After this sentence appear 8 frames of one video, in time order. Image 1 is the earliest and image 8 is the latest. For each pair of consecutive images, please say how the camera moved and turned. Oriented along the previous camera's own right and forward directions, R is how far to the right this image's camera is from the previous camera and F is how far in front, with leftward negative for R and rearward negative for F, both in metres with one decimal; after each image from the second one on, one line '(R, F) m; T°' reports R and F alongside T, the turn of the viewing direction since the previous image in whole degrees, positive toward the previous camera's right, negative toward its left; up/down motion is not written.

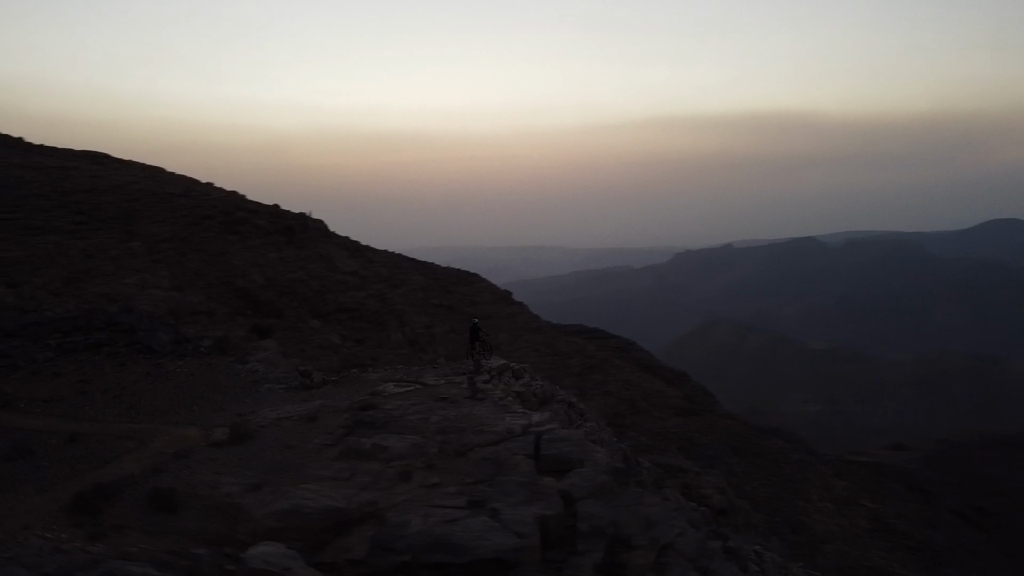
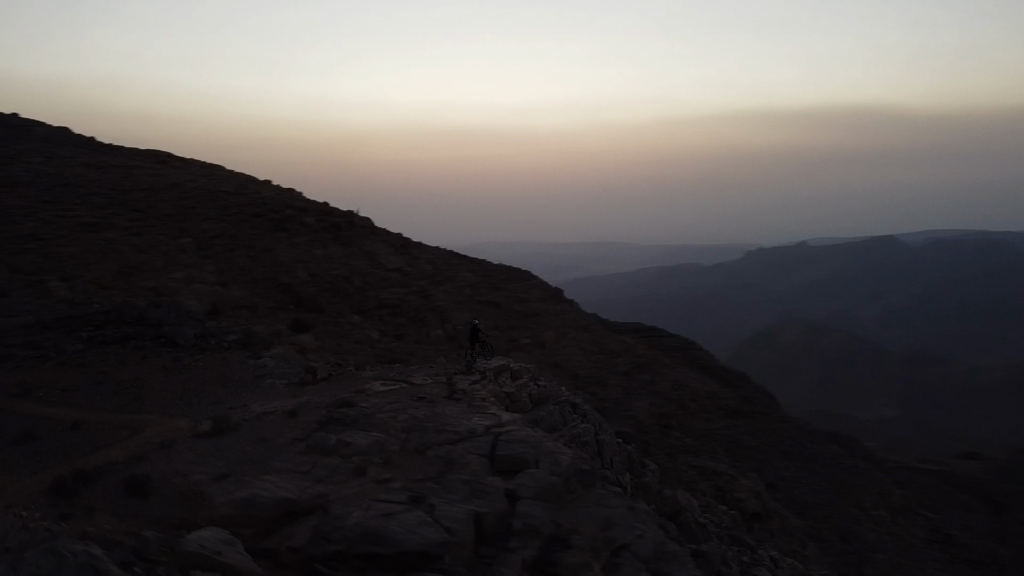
(+0.5, -0.1) m; -5°
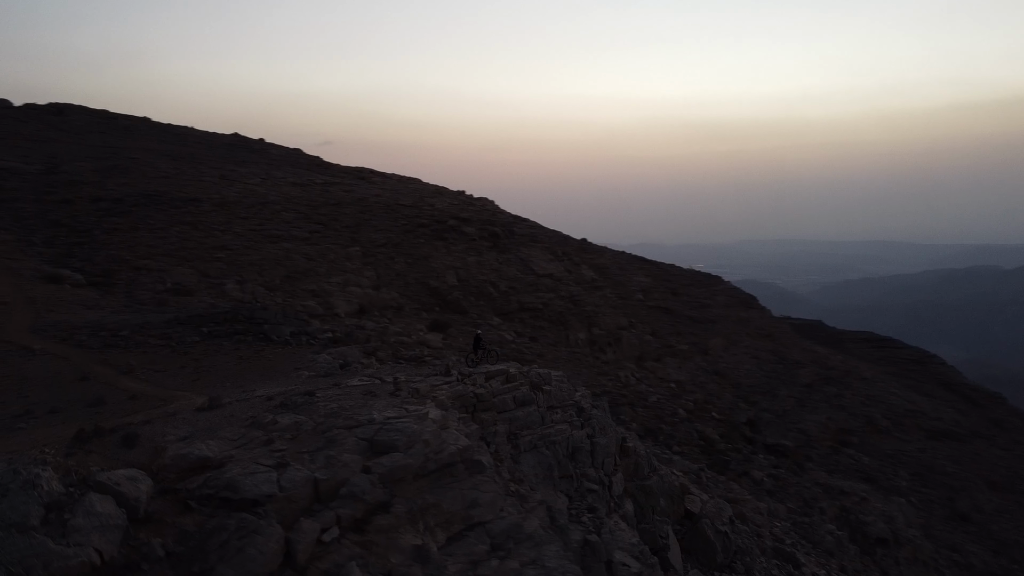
(+2.1, -0.6) m; -18°
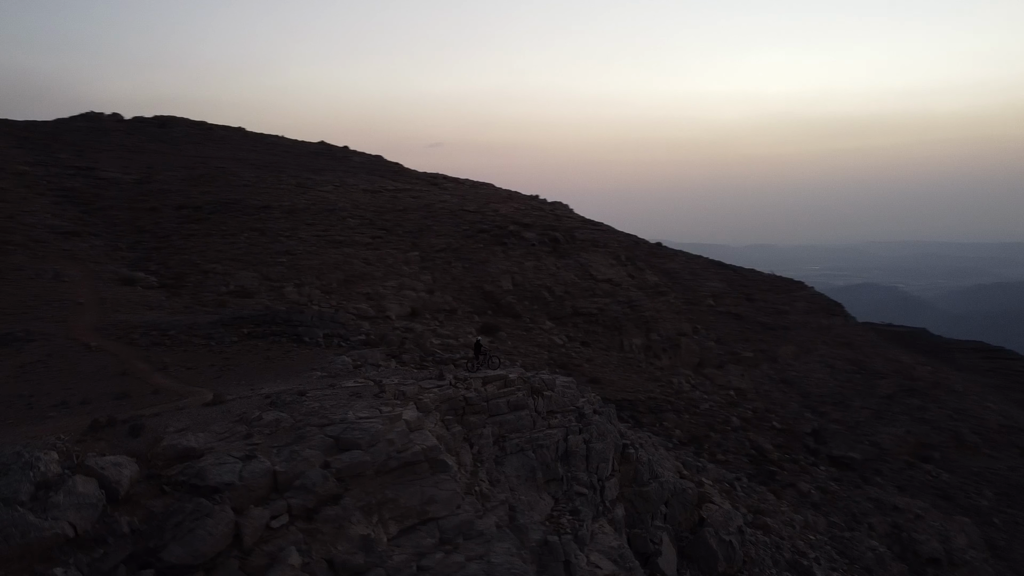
(+1.0, -0.3) m; -7°
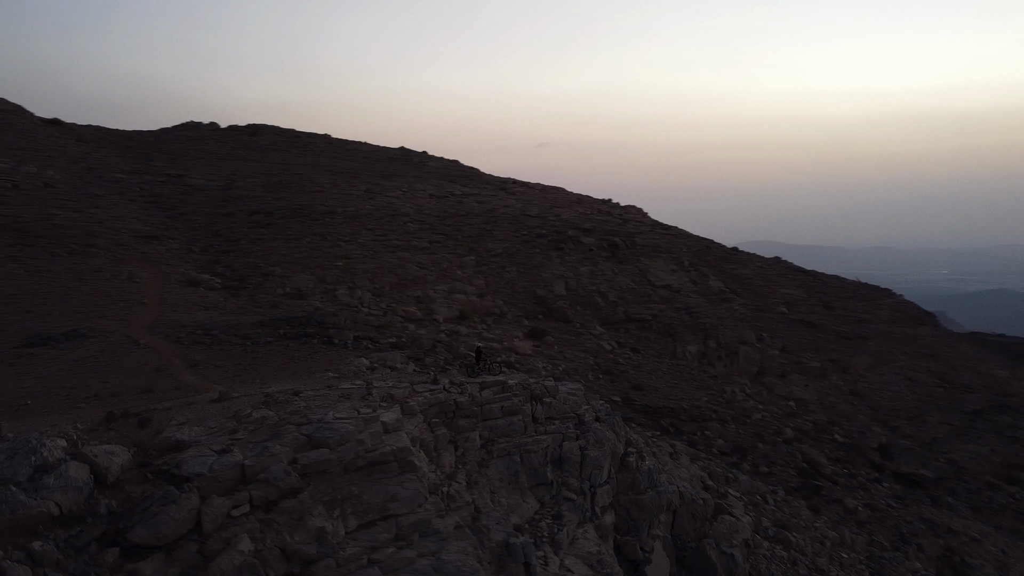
(+1.0, -0.2) m; -7°
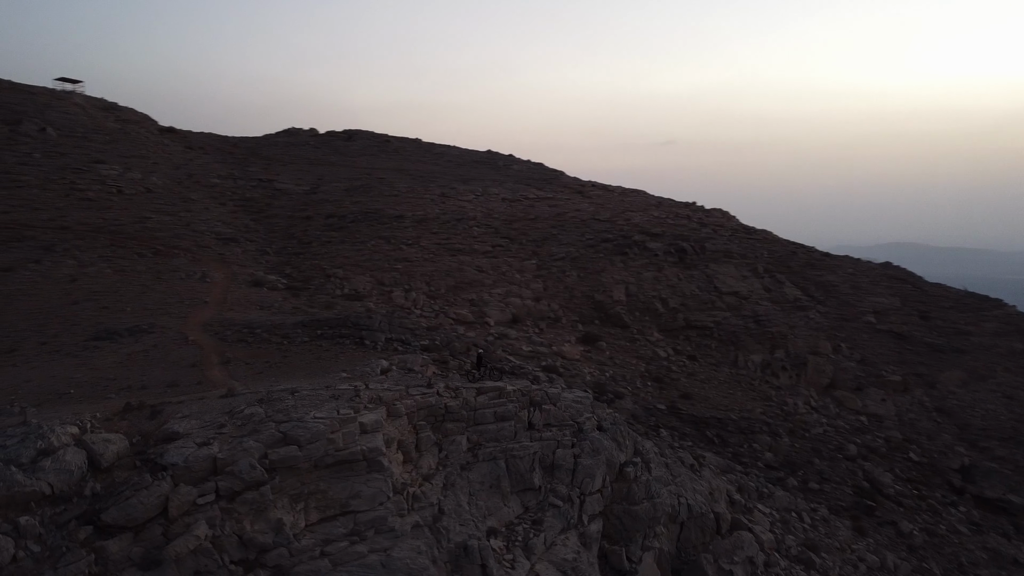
(+1.2, -0.1) m; -8°
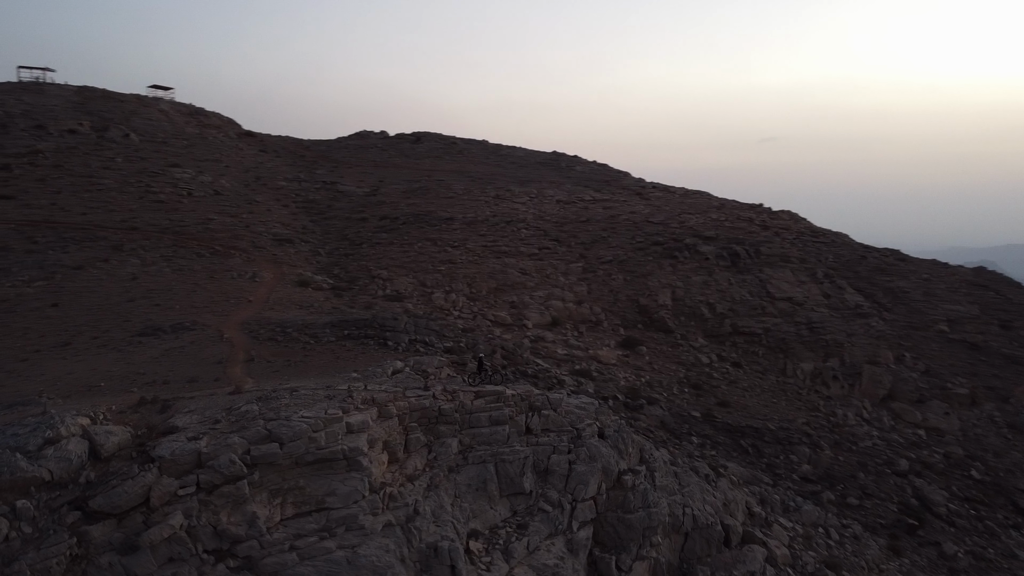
(+0.9, 0.0) m; -6°
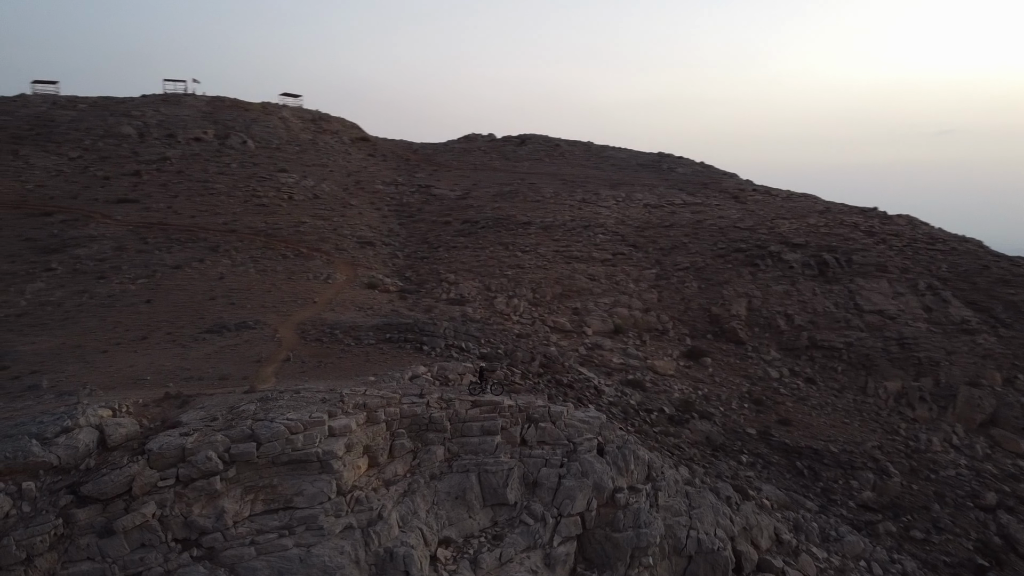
(+1.4, +0.1) m; -10°
